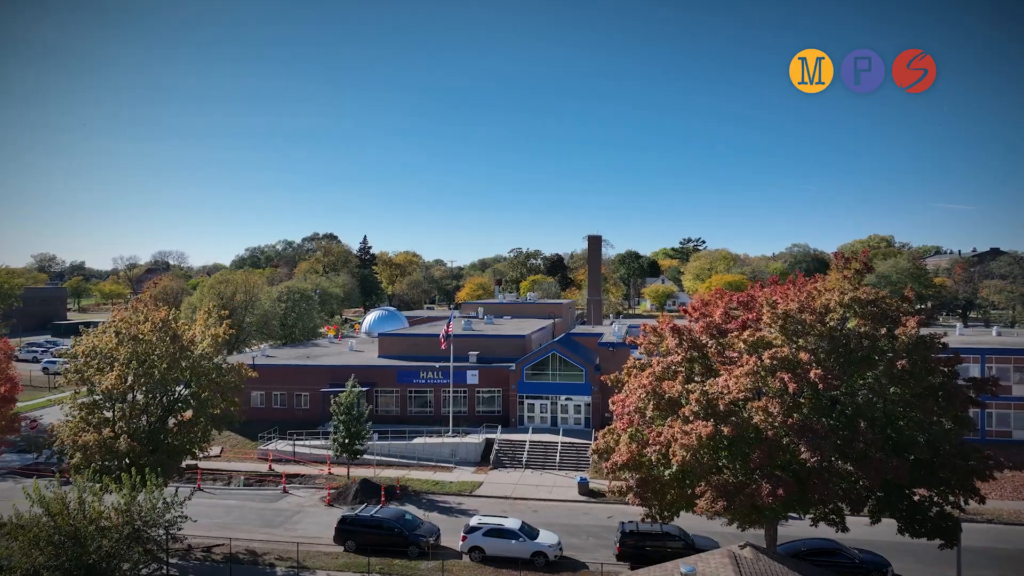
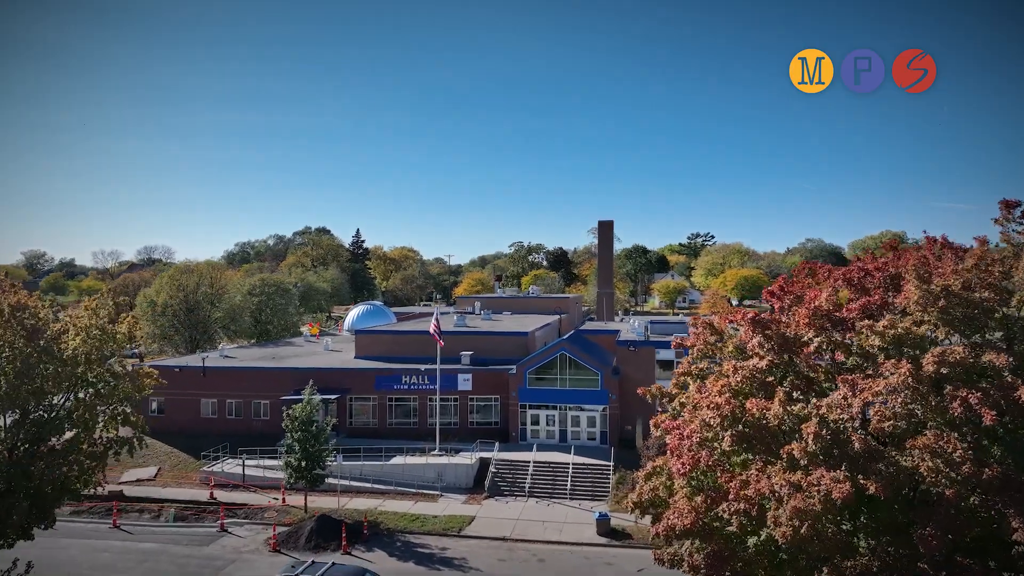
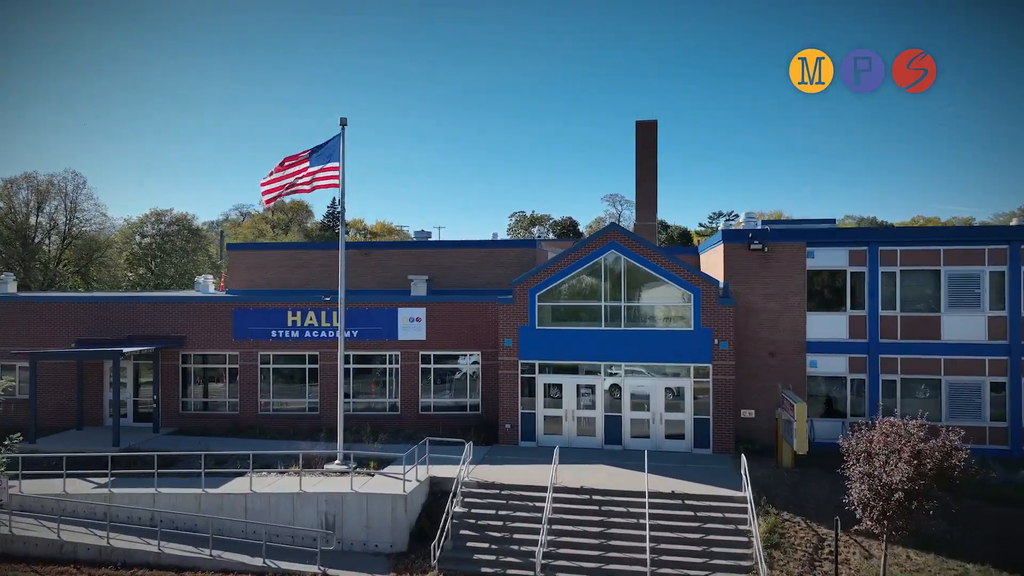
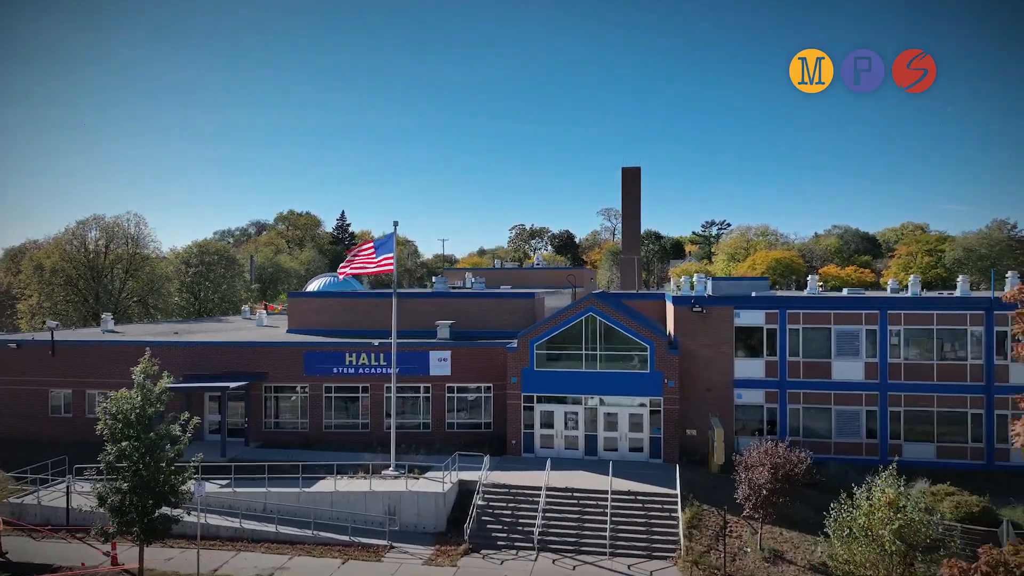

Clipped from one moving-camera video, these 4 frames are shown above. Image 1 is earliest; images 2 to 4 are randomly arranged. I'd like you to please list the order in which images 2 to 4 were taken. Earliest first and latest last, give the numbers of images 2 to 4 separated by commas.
2, 4, 3
